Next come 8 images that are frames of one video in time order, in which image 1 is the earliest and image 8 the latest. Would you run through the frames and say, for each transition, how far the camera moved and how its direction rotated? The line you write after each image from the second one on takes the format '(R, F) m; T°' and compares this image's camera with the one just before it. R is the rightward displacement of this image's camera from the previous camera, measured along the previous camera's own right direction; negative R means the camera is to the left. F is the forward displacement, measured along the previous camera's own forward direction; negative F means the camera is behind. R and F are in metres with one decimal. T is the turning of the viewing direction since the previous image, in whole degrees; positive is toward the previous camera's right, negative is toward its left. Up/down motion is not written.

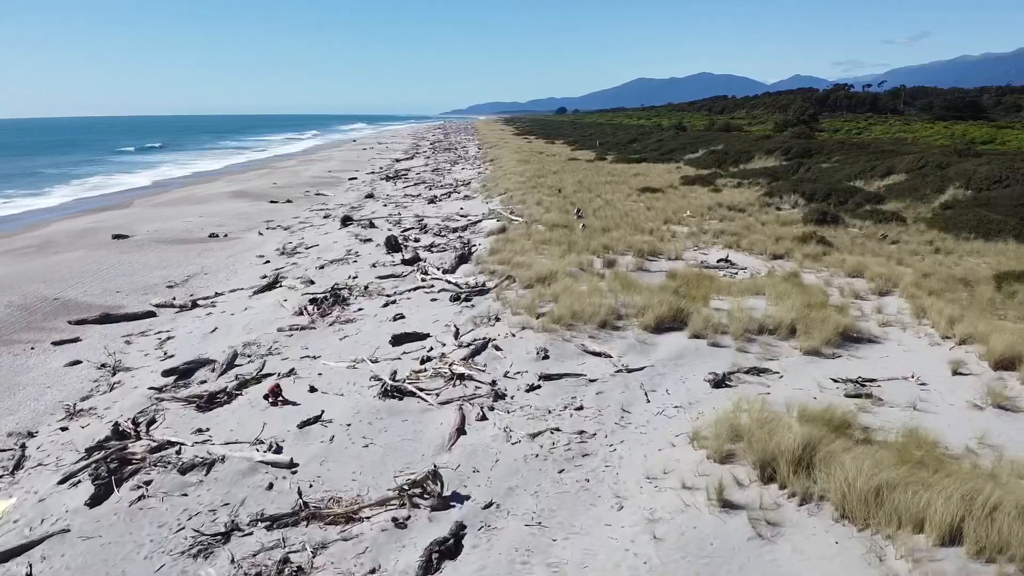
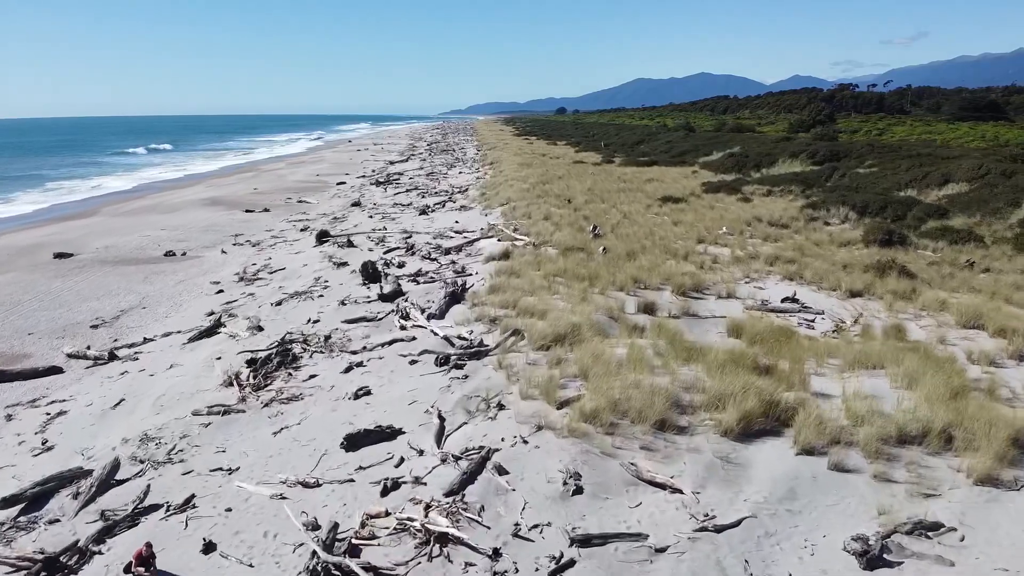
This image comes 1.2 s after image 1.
(-0.1, +2.2) m; 0°
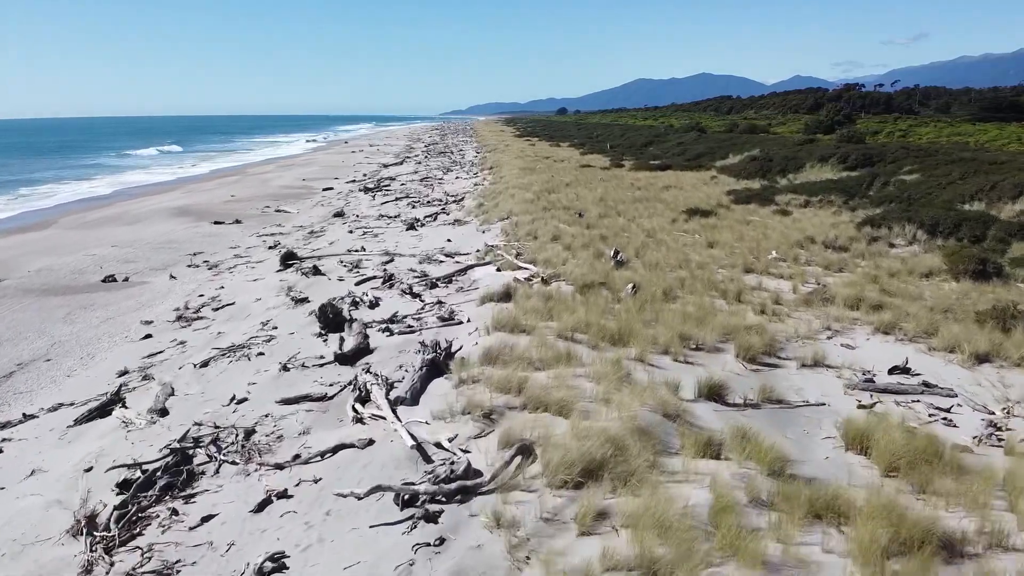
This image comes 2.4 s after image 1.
(0.0, +2.1) m; 0°
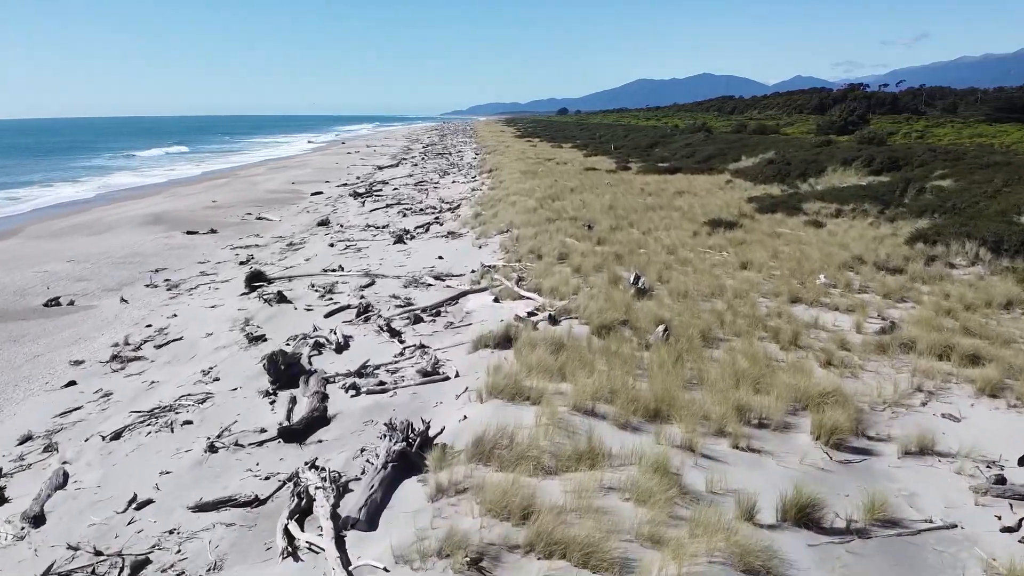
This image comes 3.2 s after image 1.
(0.0, +1.5) m; 0°
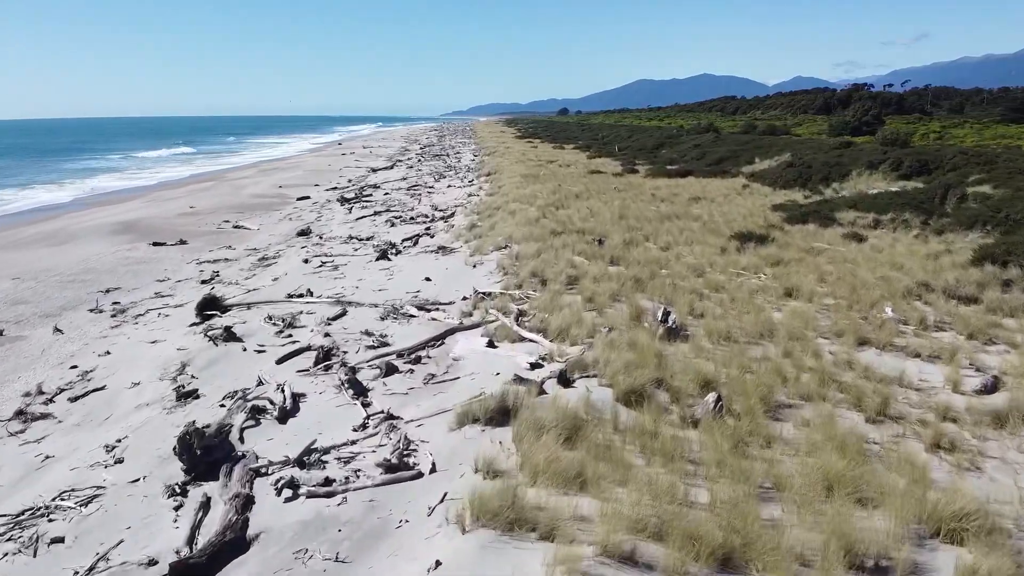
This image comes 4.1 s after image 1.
(0.0, +1.4) m; 0°
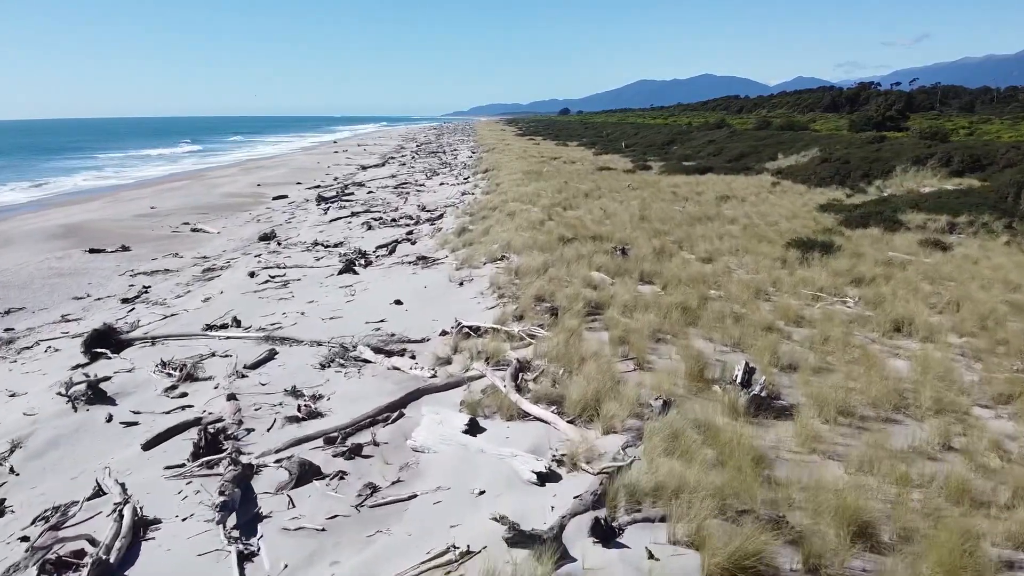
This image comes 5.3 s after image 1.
(0.0, +2.1) m; 0°
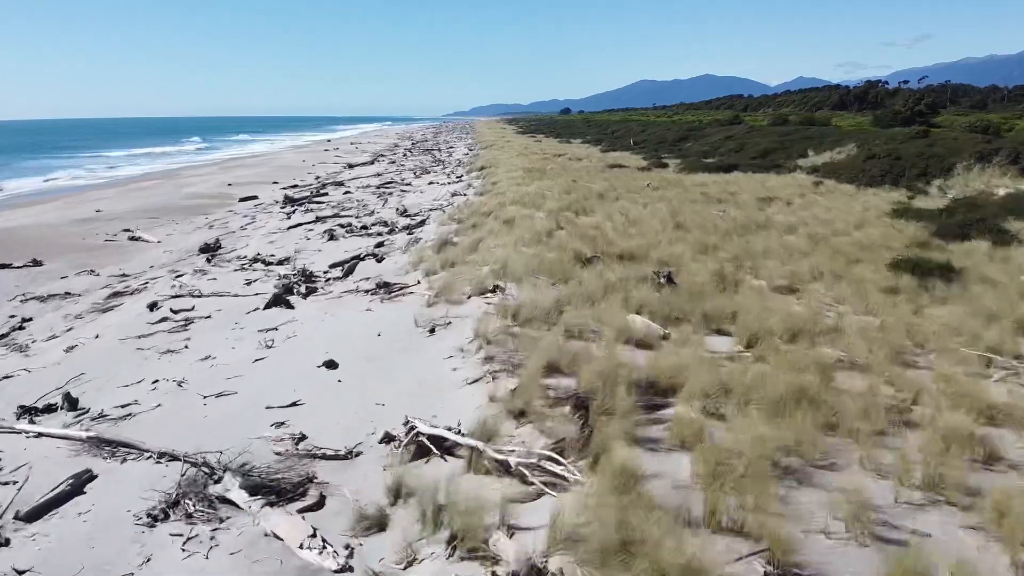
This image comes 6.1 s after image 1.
(0.0, +2.2) m; 0°
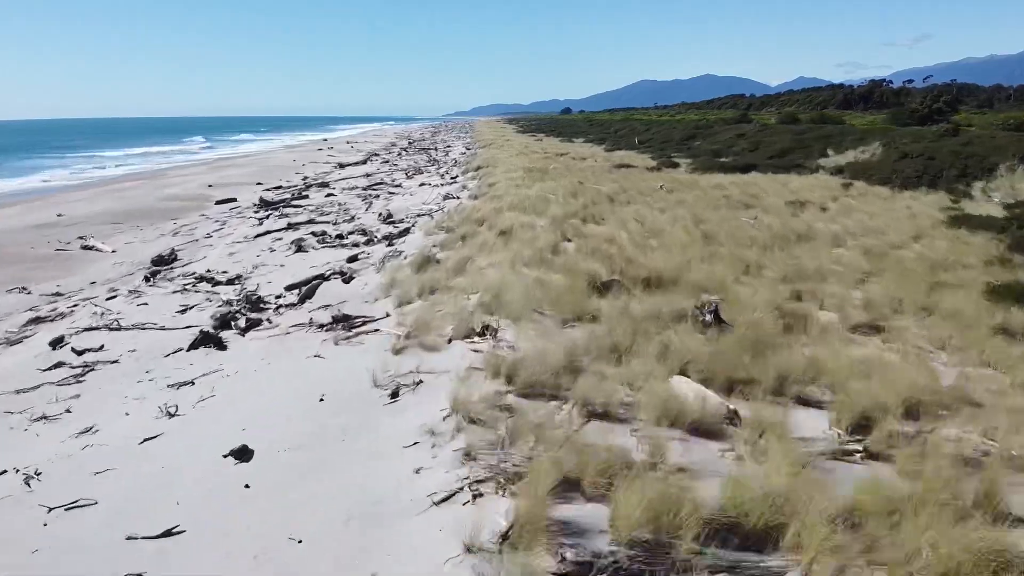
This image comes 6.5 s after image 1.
(0.0, +1.2) m; 0°
